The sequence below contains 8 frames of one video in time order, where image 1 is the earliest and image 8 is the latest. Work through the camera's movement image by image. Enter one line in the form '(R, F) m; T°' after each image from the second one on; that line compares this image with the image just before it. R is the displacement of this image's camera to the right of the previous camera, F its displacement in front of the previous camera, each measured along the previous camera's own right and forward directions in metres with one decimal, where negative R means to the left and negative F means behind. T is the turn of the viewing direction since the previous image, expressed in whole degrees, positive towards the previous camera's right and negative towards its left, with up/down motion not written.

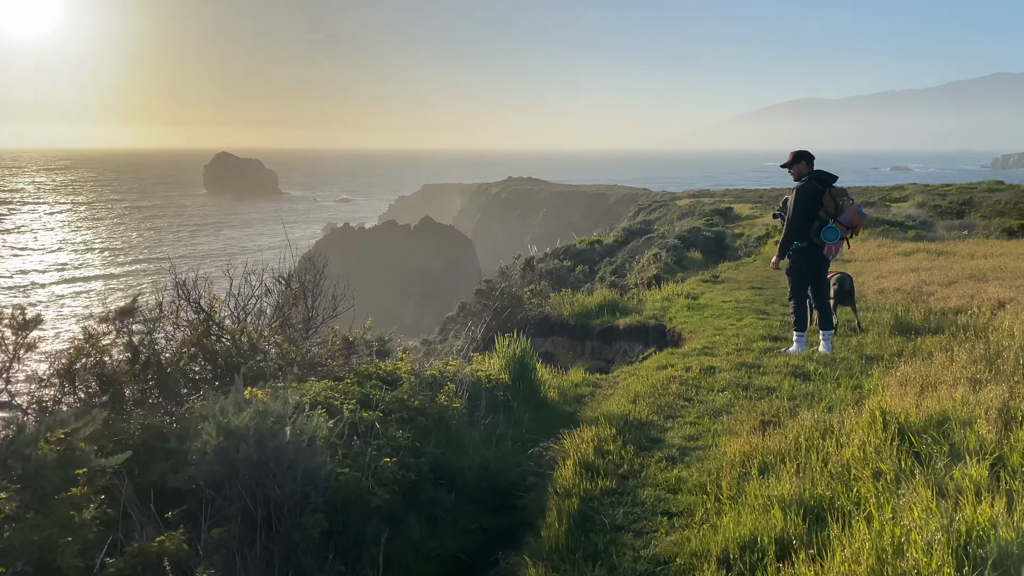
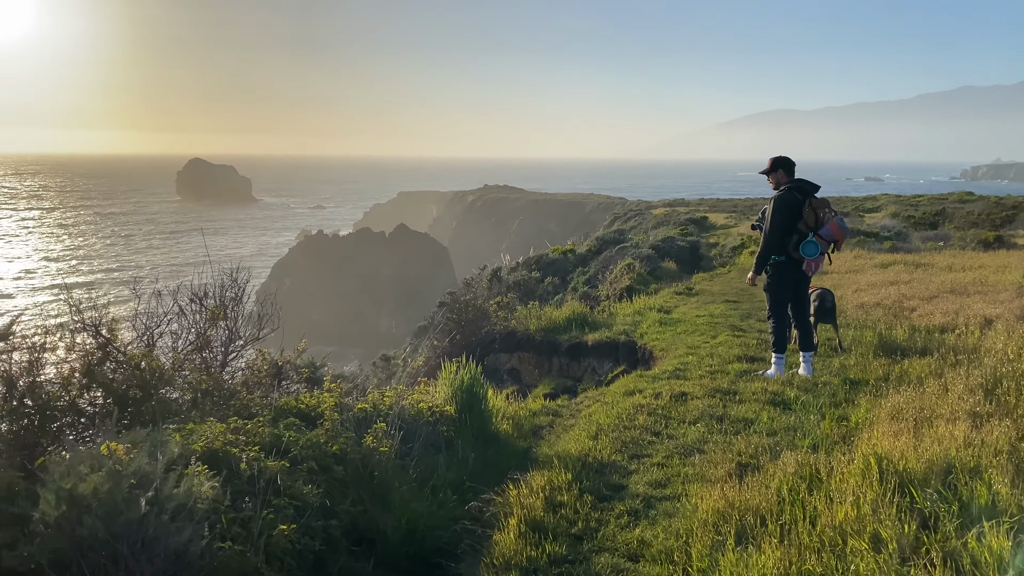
(+0.2, +0.6) m; +2°
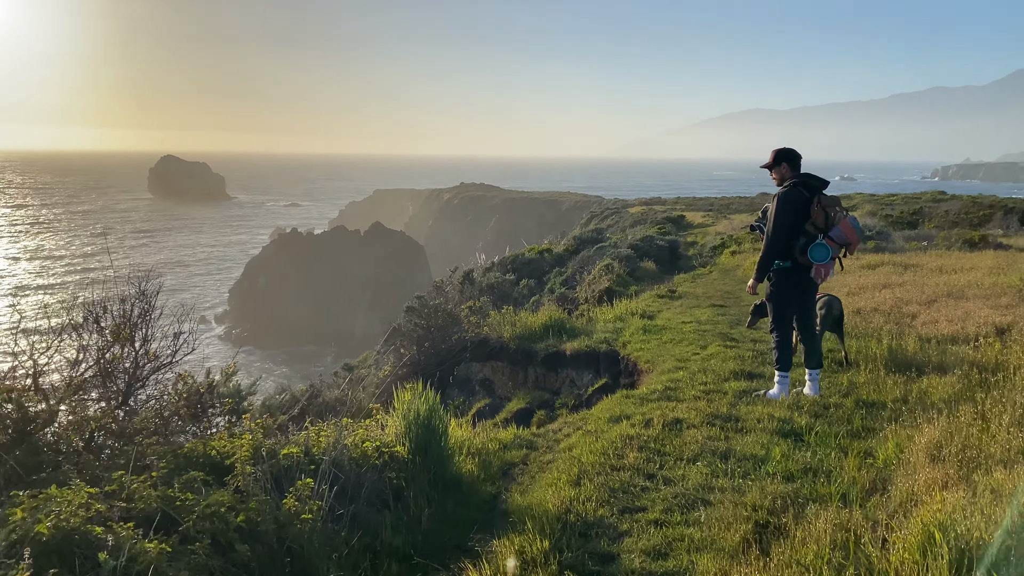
(+0.1, +0.8) m; +2°
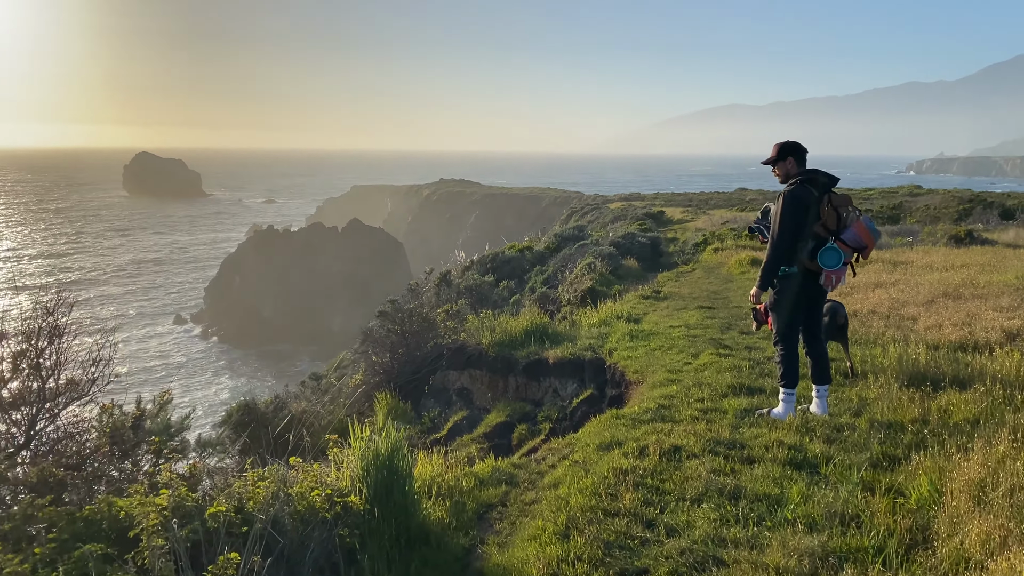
(0.0, +0.6) m; +1°
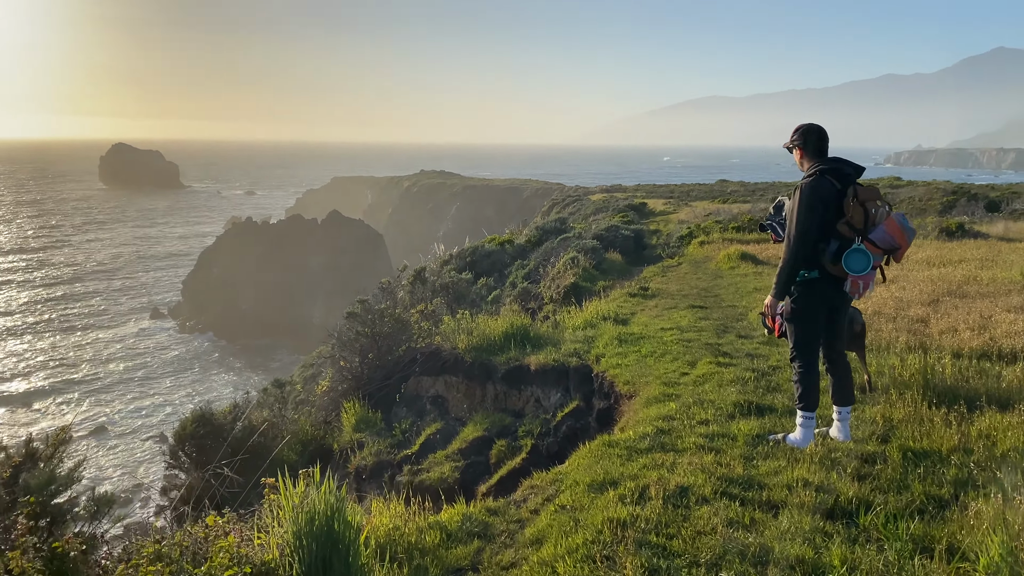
(0.0, +0.7) m; +1°
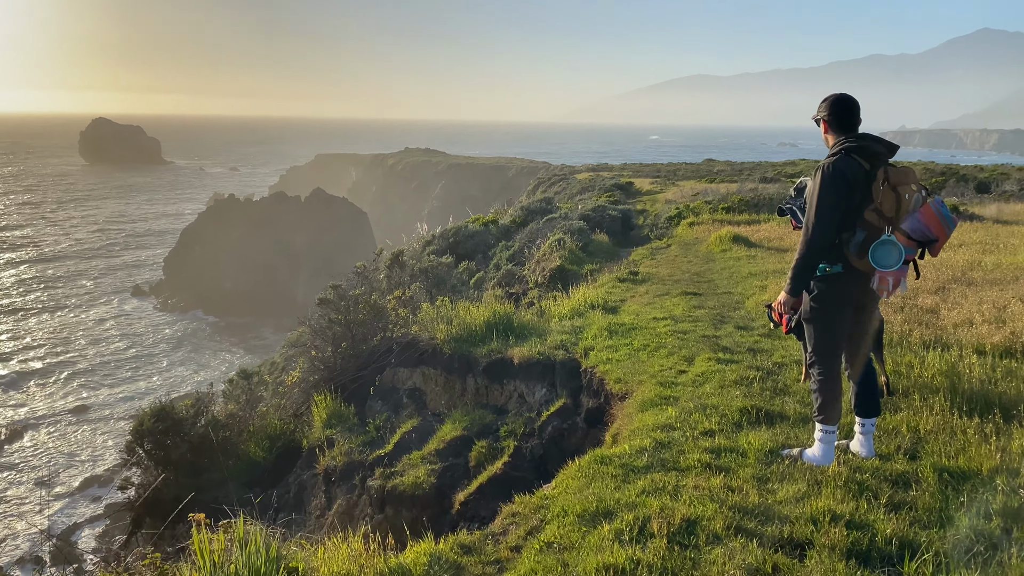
(0.0, +0.6) m; +1°
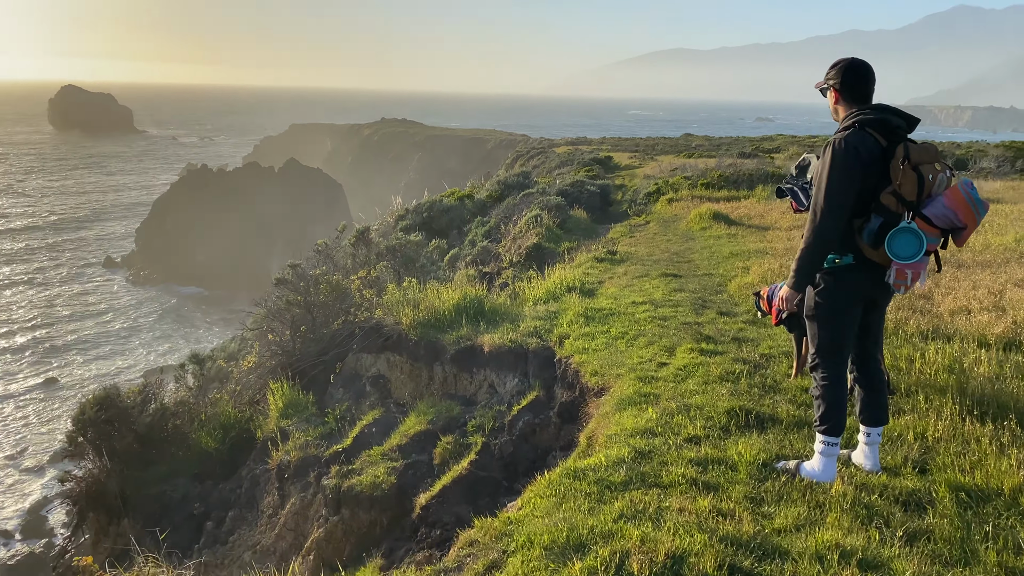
(+0.1, +0.5) m; +2°
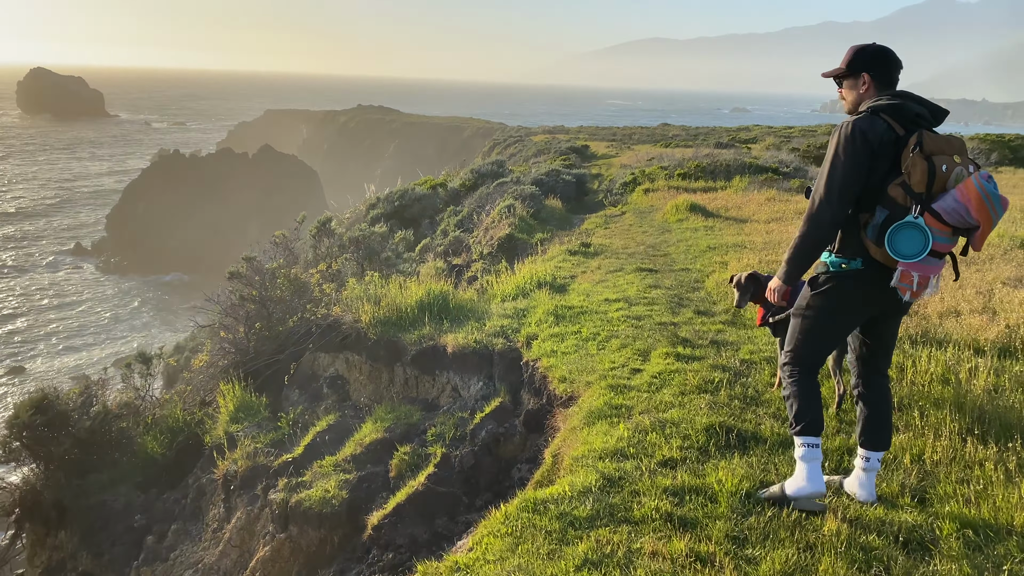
(+0.1, +0.4) m; +2°
